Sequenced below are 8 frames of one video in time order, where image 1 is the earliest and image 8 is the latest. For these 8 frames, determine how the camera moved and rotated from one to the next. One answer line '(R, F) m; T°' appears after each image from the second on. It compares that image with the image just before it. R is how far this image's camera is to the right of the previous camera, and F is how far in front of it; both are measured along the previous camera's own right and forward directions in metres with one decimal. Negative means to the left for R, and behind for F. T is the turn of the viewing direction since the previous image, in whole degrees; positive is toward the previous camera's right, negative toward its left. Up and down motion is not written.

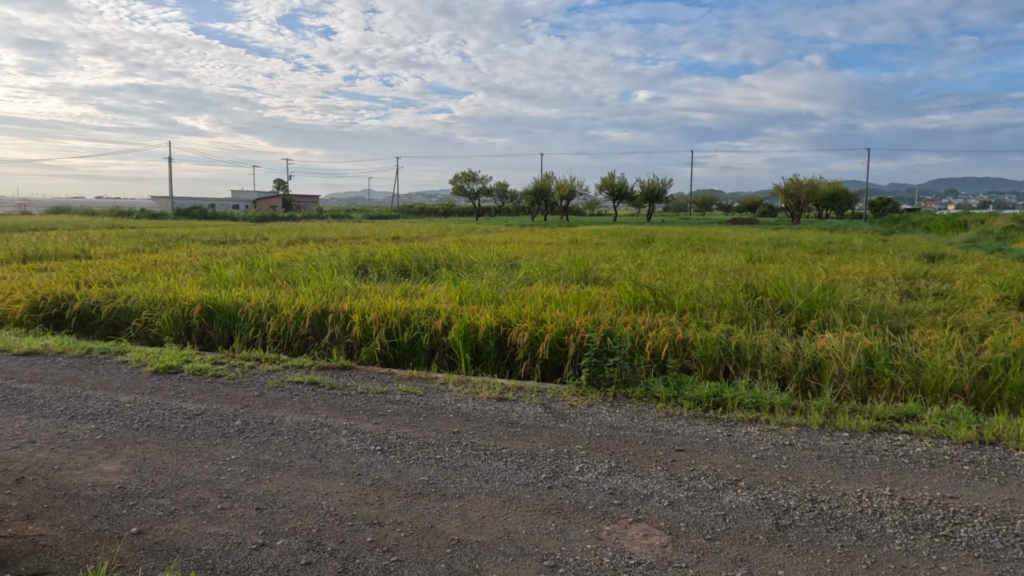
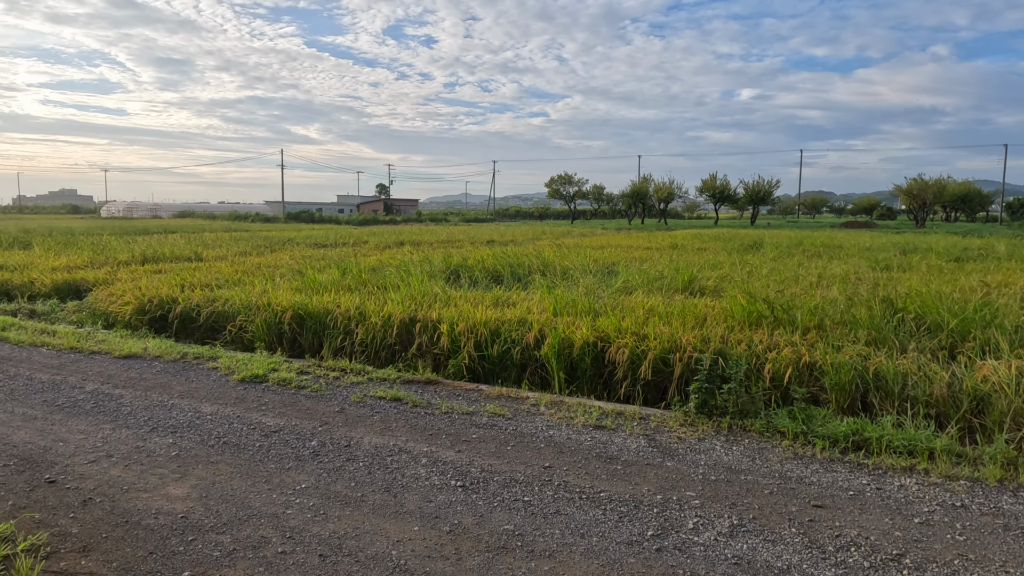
(0.0, +0.5) m; -8°
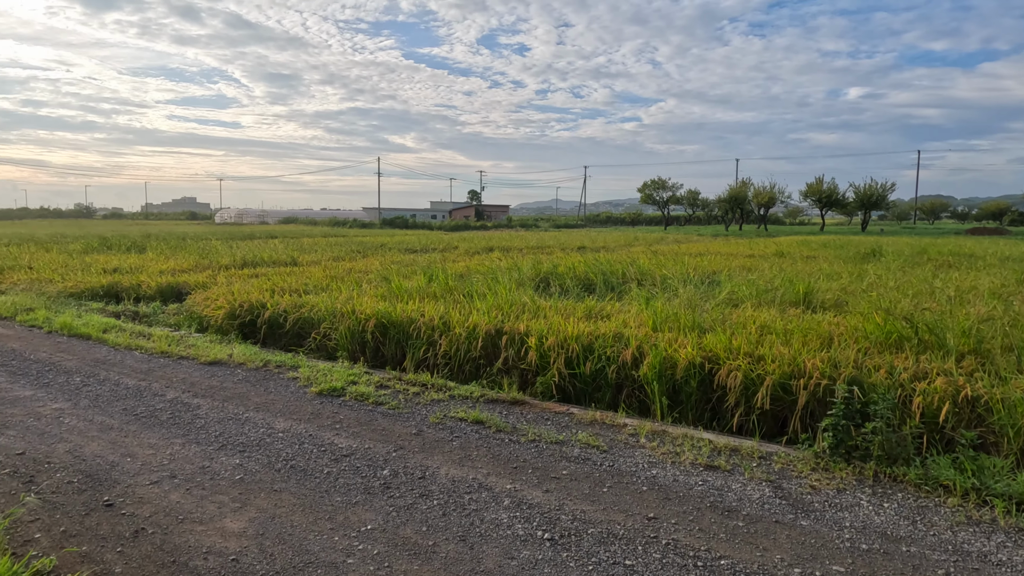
(0.0, +0.5) m; -8°
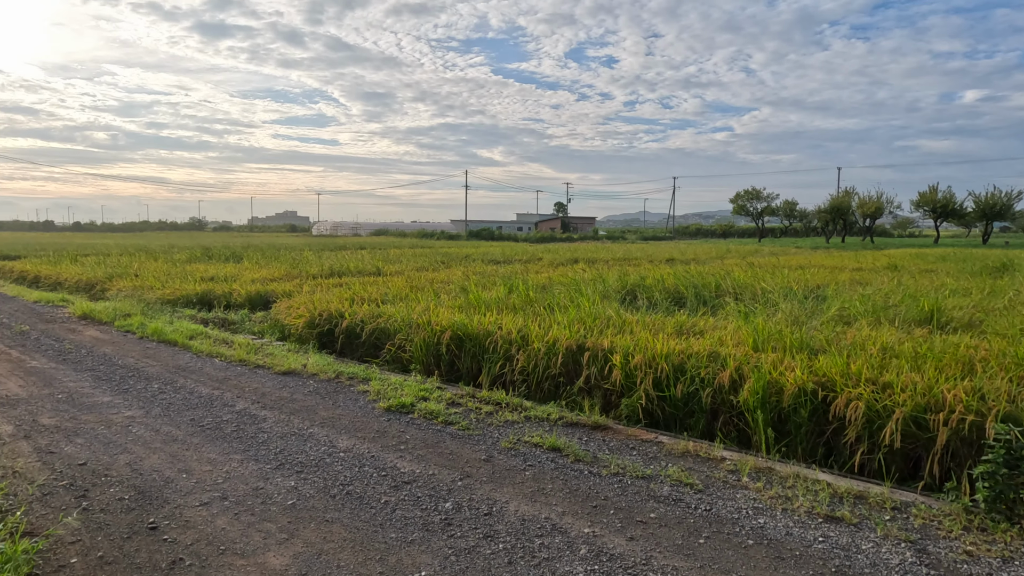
(0.0, +0.4) m; -7°
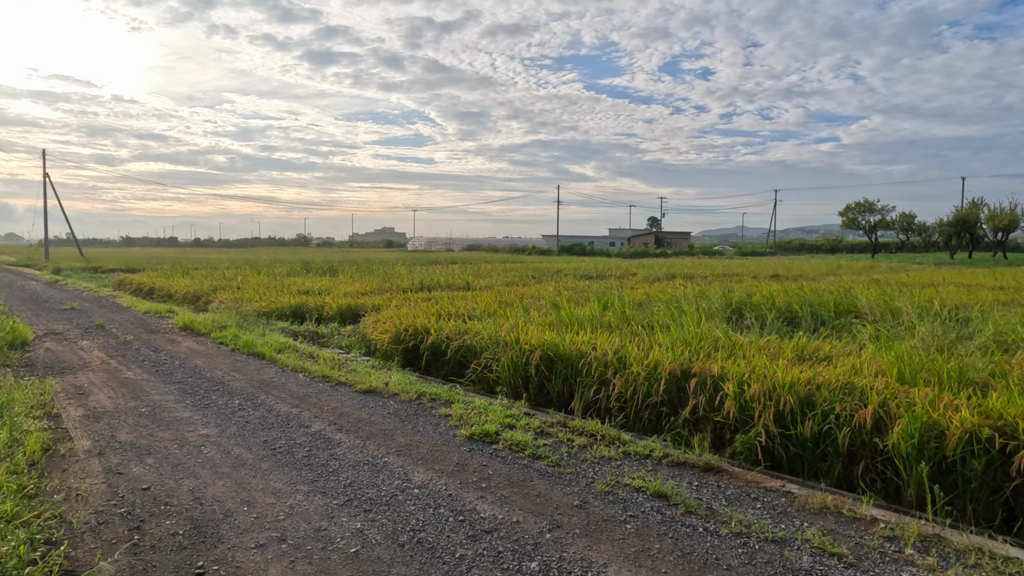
(0.0, +0.5) m; -8°
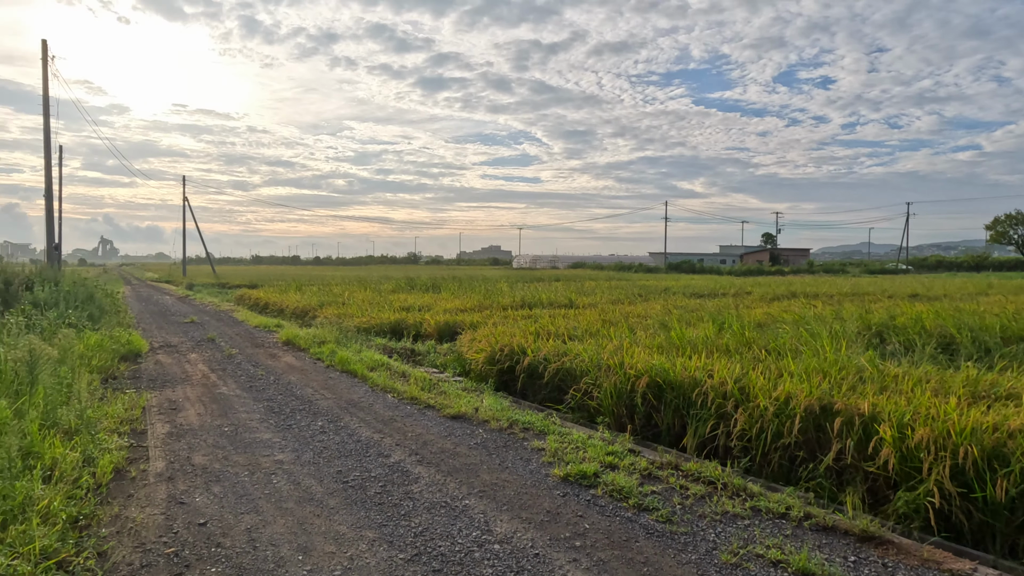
(0.0, +0.6) m; -9°
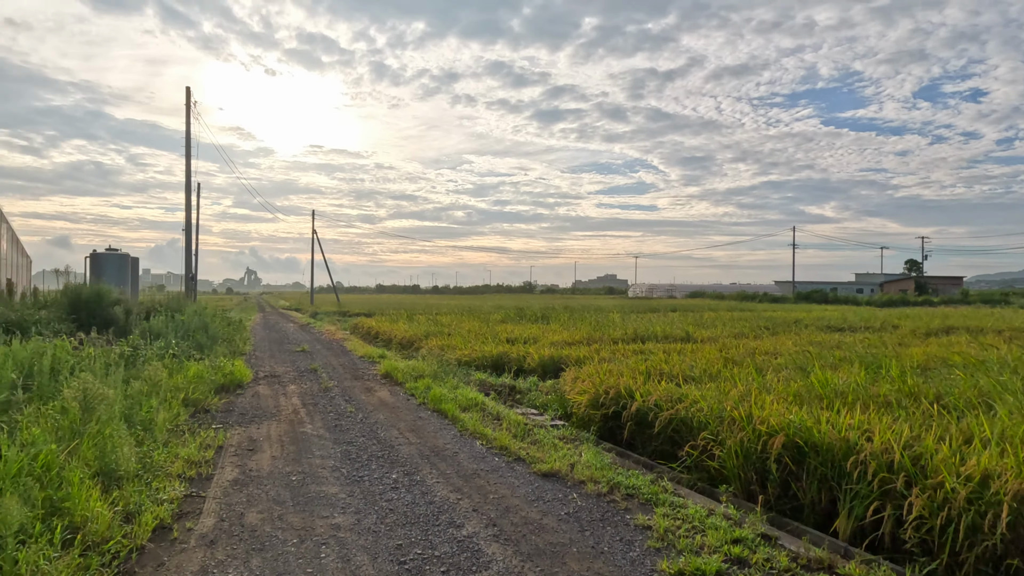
(+0.1, +0.7) m; -10°
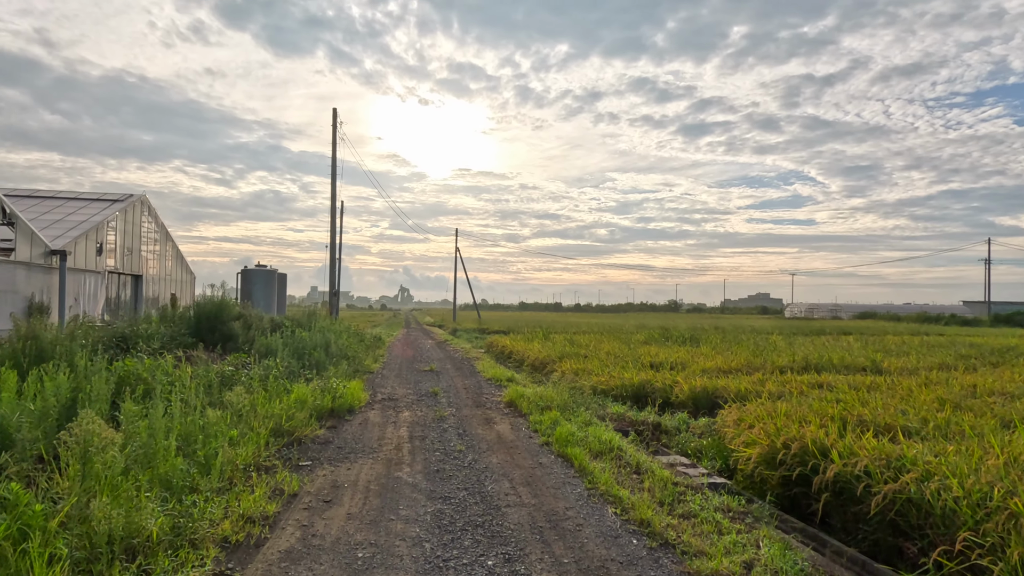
(0.0, +1.3) m; -12°
